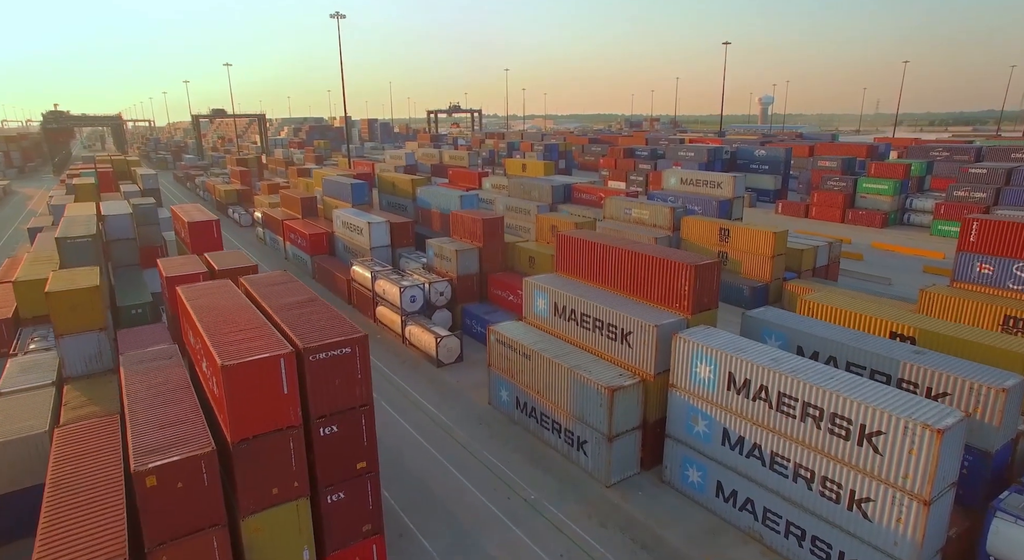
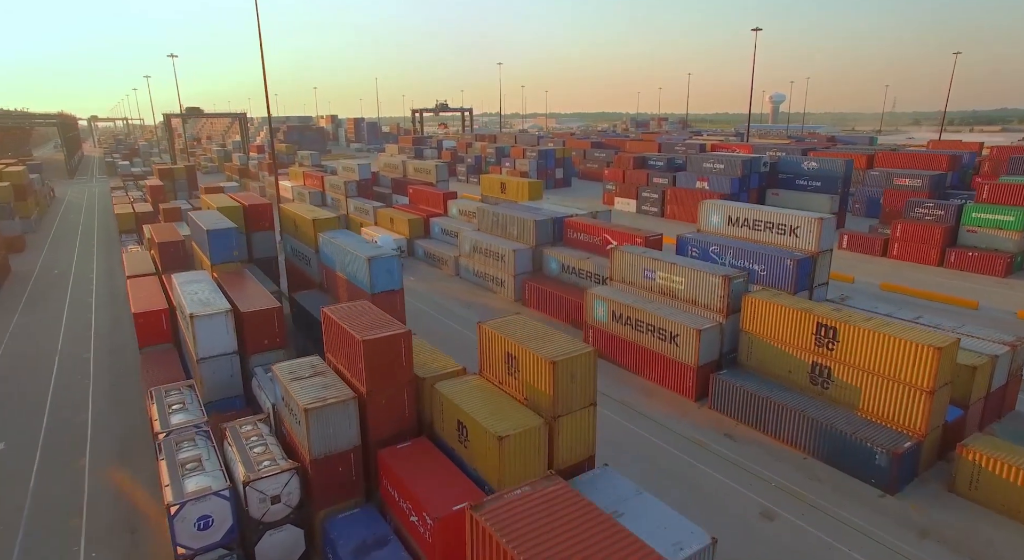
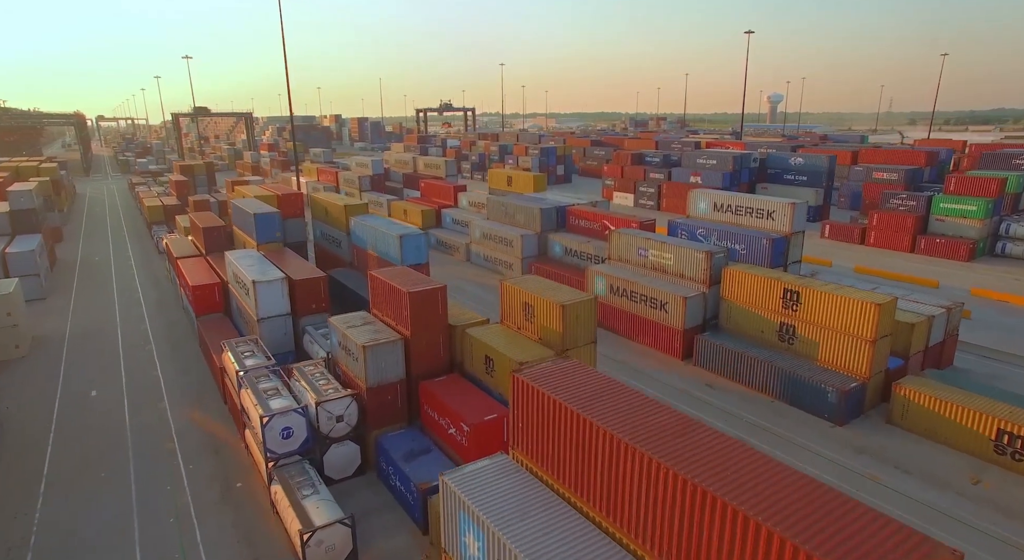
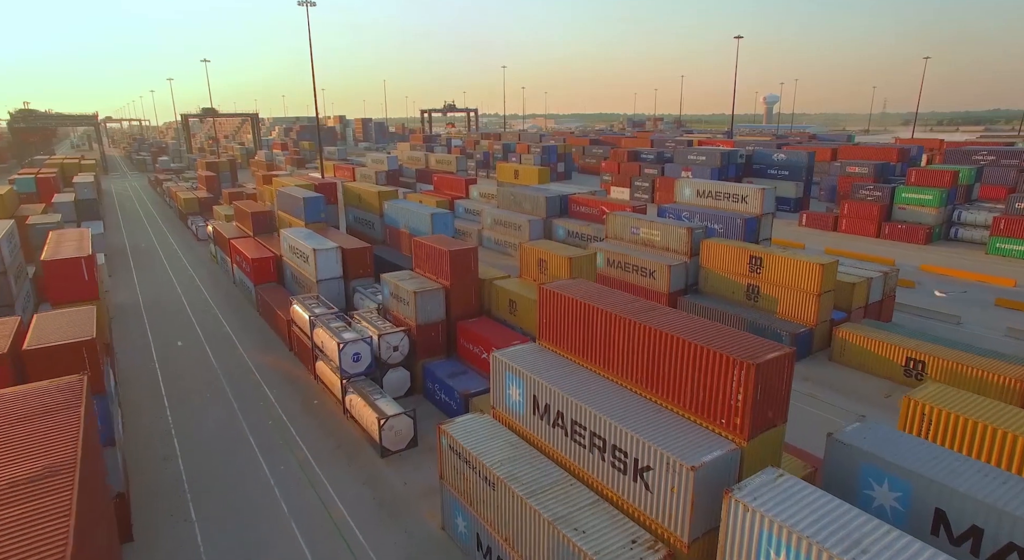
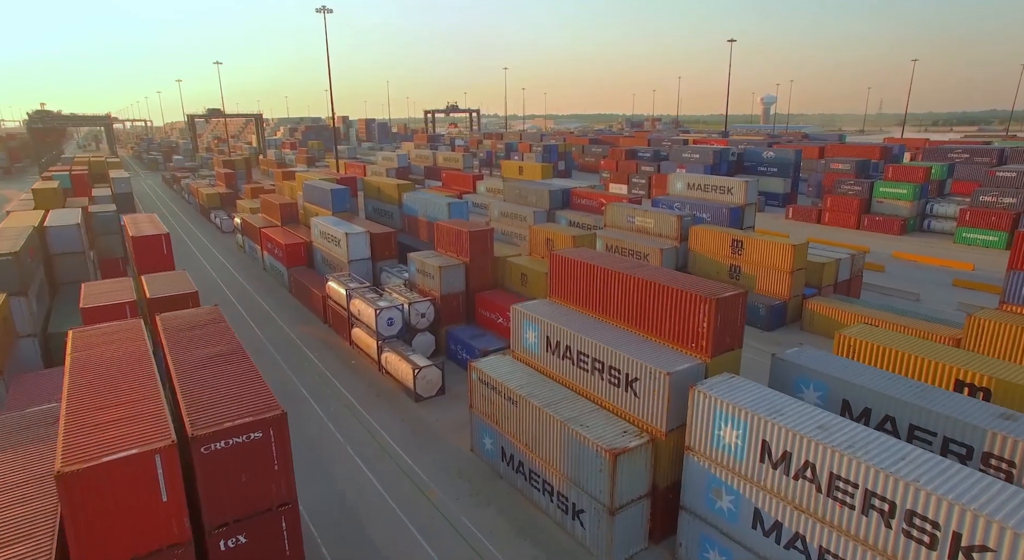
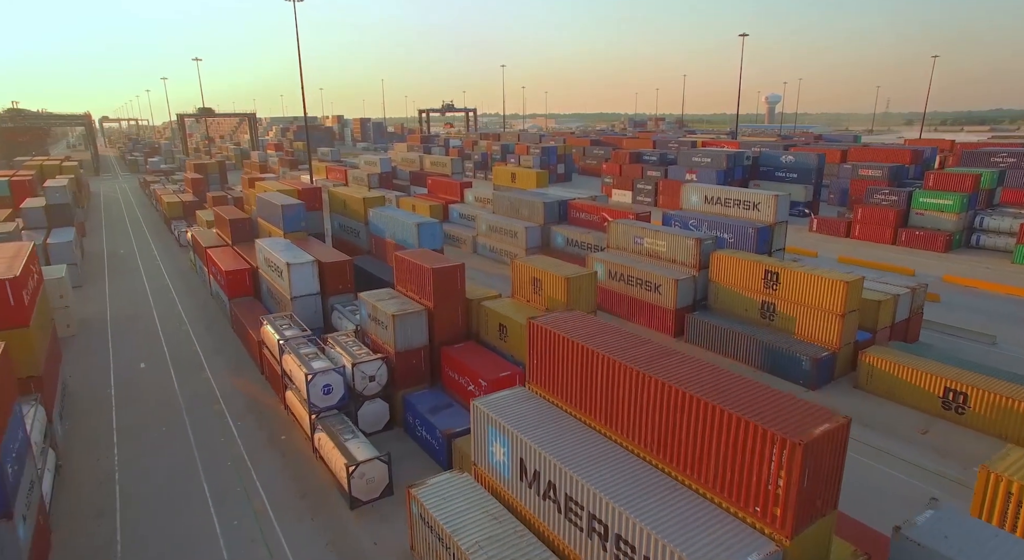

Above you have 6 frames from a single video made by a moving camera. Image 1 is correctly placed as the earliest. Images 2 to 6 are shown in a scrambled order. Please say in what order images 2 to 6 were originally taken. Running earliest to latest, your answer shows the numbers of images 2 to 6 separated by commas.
5, 4, 6, 3, 2
